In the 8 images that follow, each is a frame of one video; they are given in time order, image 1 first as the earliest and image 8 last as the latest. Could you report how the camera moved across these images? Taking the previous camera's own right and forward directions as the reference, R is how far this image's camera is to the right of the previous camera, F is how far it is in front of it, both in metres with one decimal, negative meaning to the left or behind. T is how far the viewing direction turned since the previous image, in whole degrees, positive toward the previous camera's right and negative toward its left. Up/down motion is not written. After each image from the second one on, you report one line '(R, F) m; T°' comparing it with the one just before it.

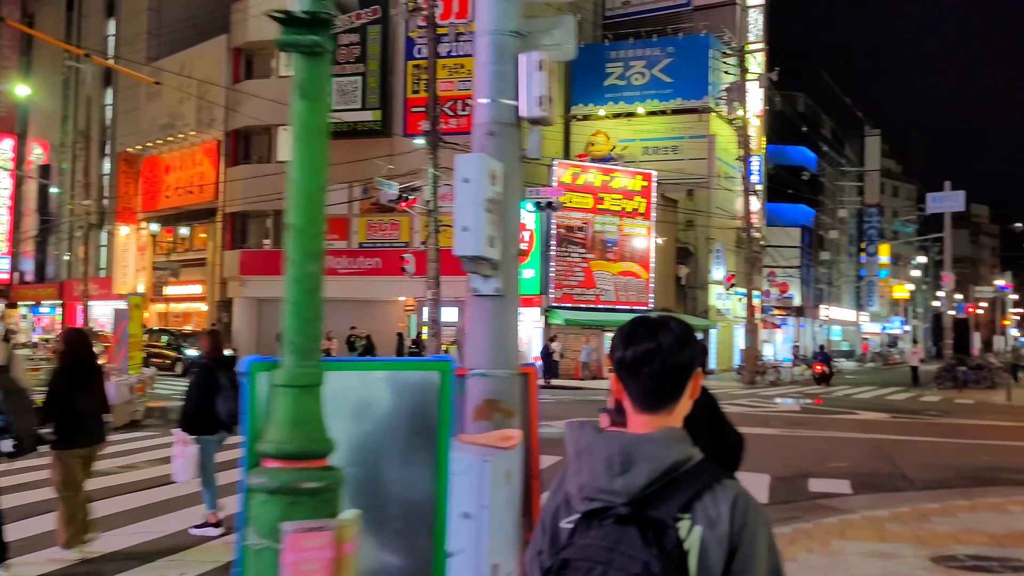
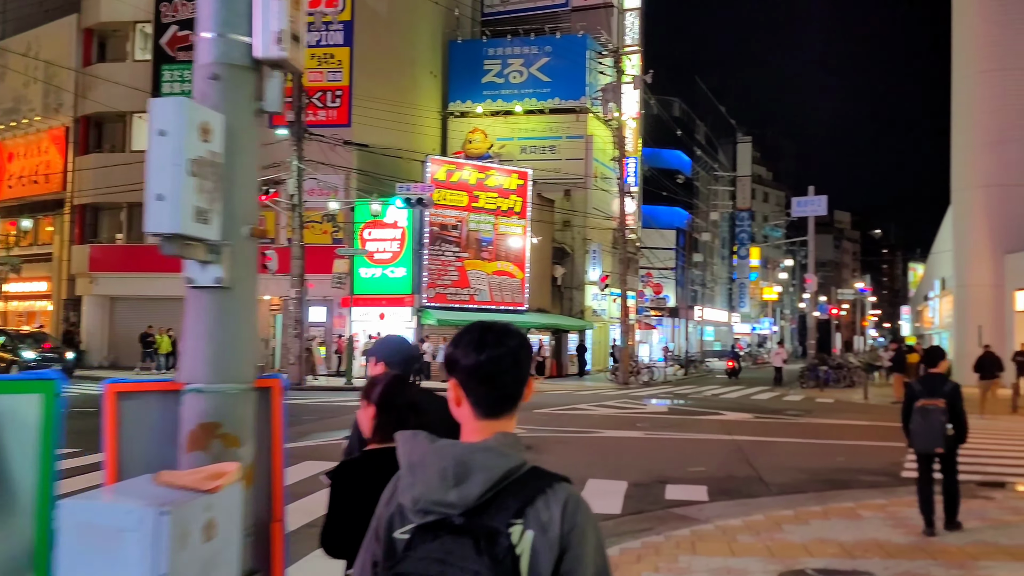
(+0.4, +0.7) m; +7°
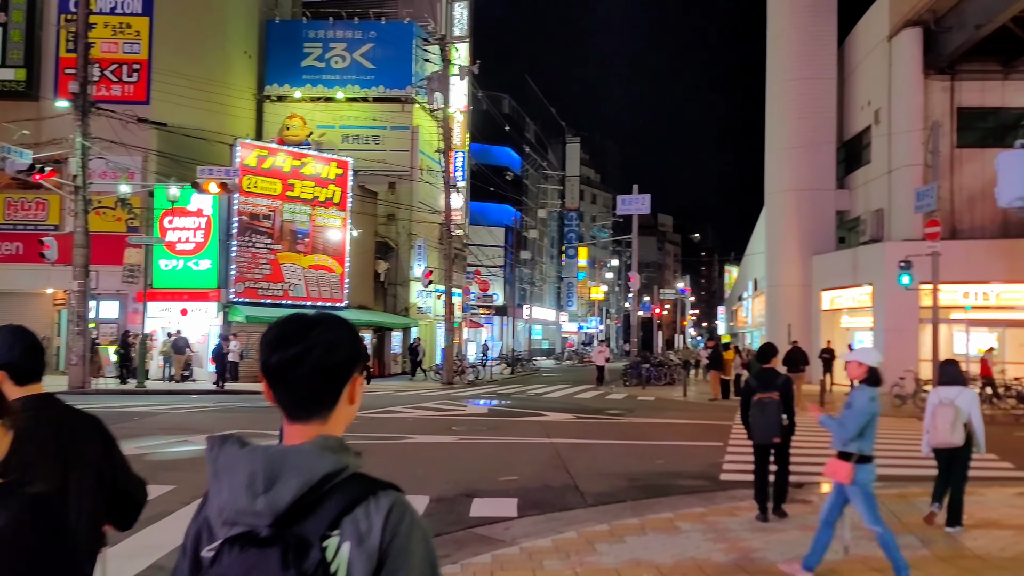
(+0.4, +1.2) m; +11°
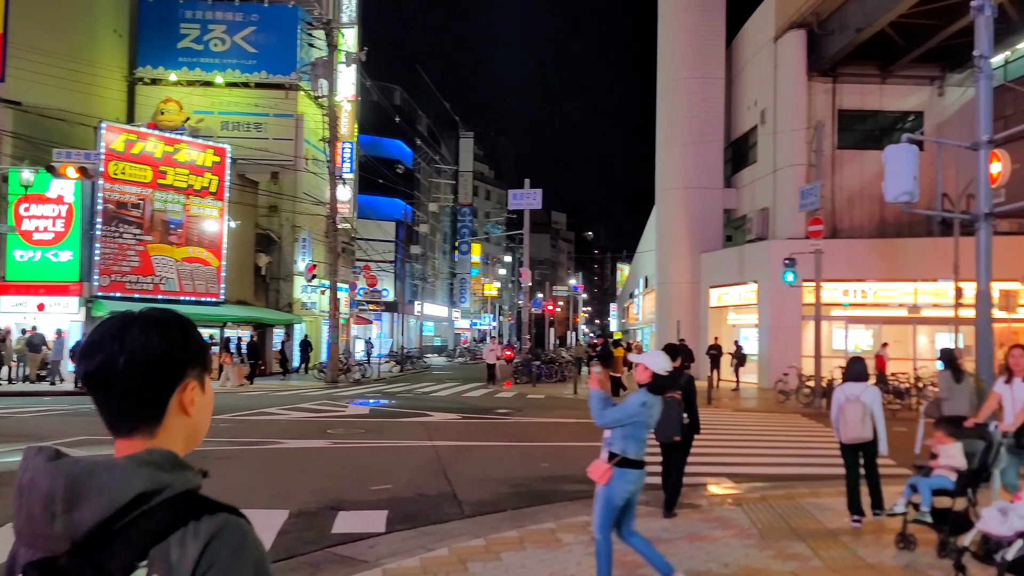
(+0.2, +0.7) m; +7°
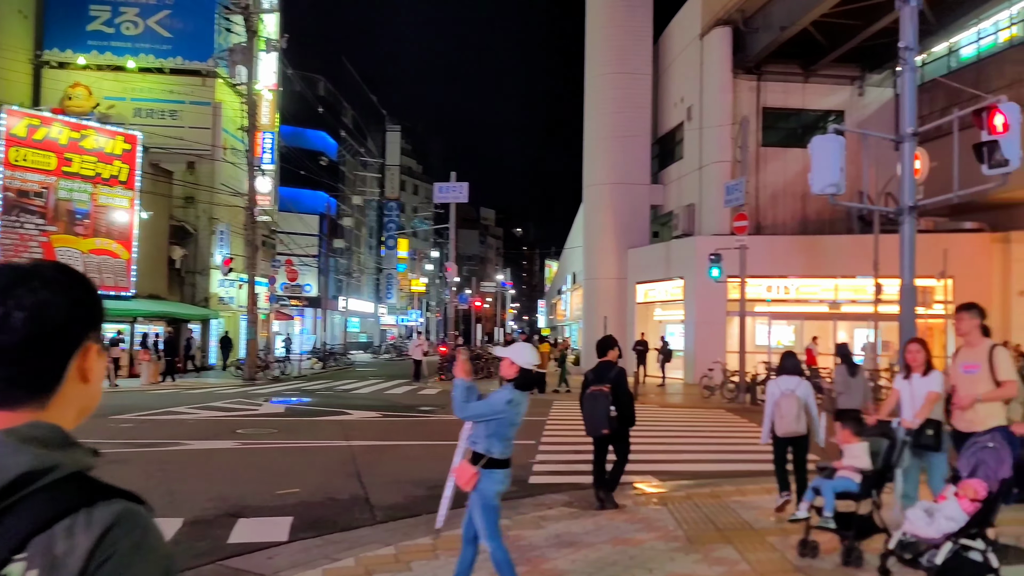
(+0.1, +0.5) m; +5°
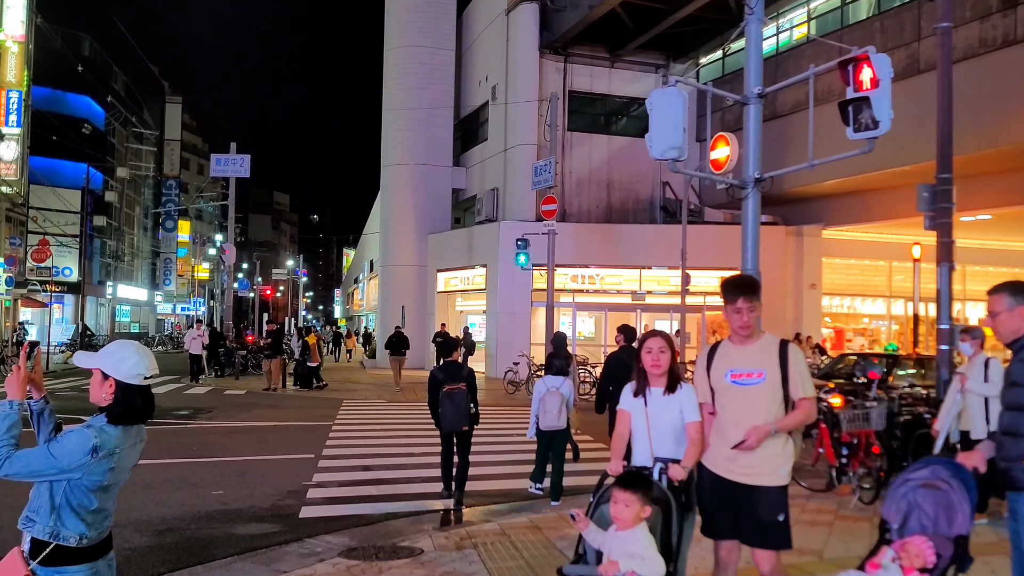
(+0.2, +2.0) m; +13°
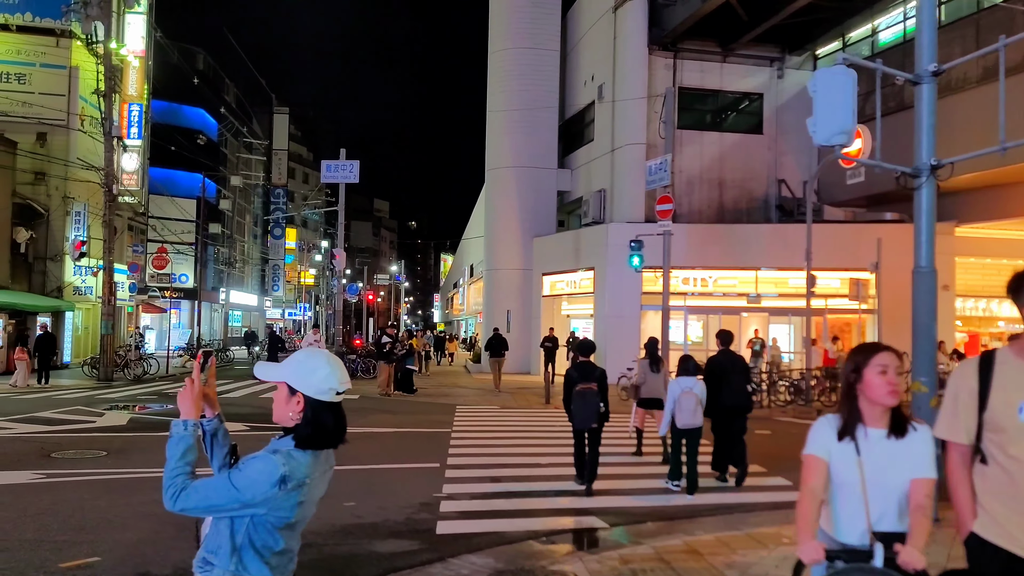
(-0.4, +0.5) m; -6°
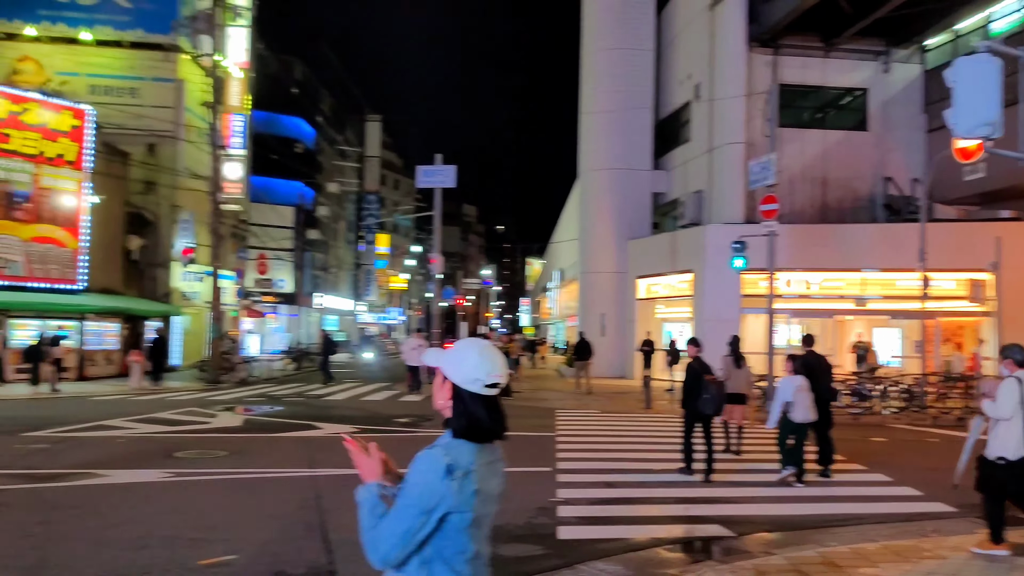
(-0.3, +0.1) m; -5°
